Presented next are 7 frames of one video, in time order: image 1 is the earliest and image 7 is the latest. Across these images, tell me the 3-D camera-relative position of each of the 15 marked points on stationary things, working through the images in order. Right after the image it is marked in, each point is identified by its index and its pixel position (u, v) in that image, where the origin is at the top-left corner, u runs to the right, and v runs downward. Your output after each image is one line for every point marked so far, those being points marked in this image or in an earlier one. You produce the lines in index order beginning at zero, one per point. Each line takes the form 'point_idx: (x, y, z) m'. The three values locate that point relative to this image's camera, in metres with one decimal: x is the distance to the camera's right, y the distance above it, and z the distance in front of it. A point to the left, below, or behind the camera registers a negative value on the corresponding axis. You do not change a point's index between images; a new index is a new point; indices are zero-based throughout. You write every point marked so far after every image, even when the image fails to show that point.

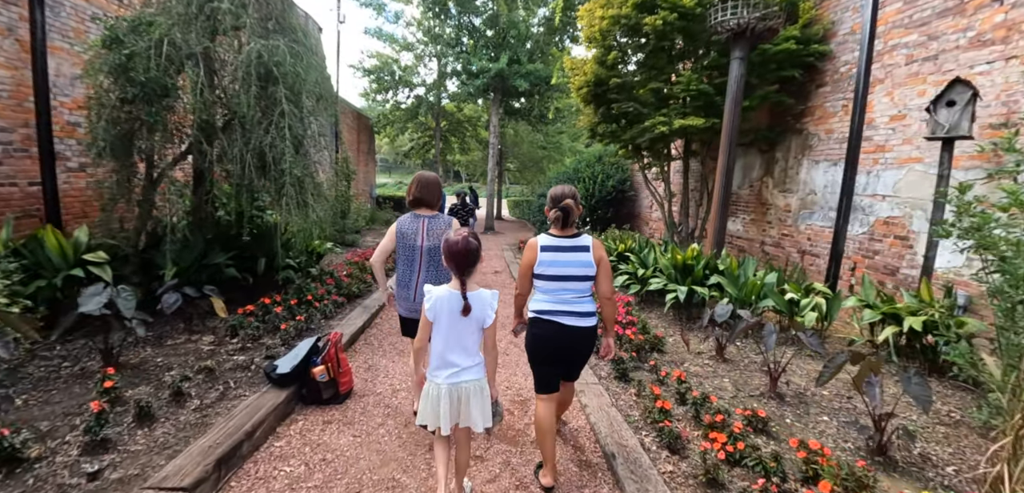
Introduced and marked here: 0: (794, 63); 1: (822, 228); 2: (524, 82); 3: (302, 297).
0: (+4.3, +2.8, +6.8) m
1: (+4.6, +0.3, +6.7) m
2: (+0.4, +5.5, +14.9) m
3: (-2.2, -0.5, +4.7) m
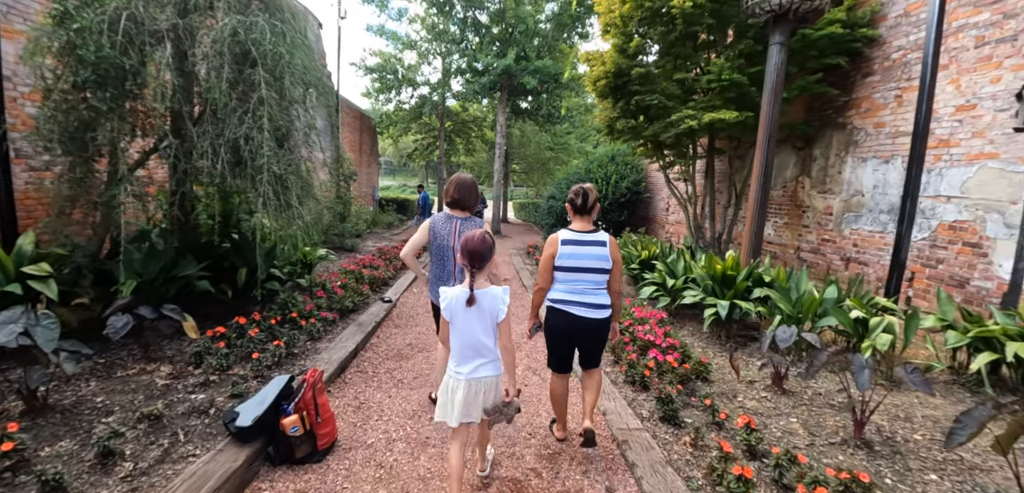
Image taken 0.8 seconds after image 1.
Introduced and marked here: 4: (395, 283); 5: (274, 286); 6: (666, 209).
0: (+4.5, +2.7, +6.2) m
1: (+4.8, +0.2, +6.0) m
2: (+0.7, +5.3, +14.3) m
3: (-2.0, -0.6, +4.0) m
4: (-1.7, -0.5, +6.5) m
5: (-2.4, -0.4, +4.5) m
6: (+3.8, +0.9, +11.2) m
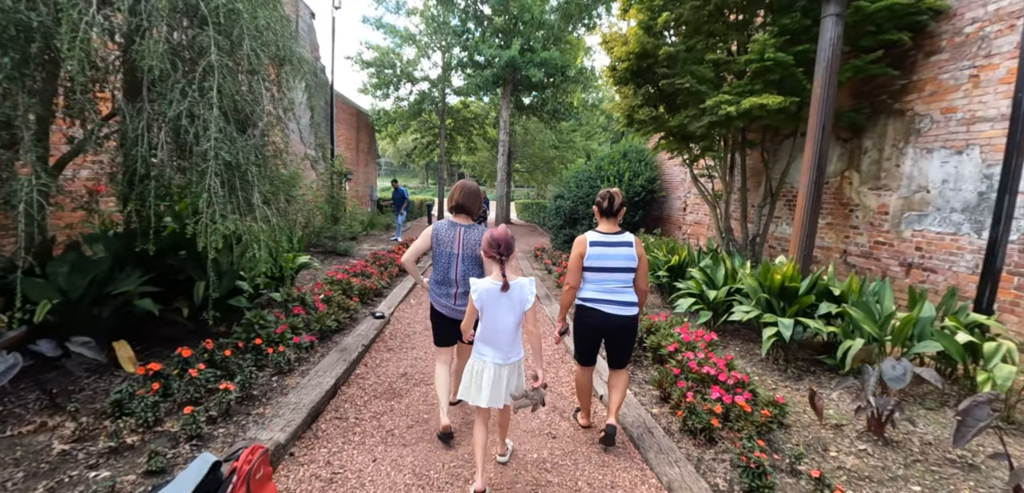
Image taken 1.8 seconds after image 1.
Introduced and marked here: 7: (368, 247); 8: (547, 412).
0: (+4.6, +2.6, +5.4) m
1: (+4.9, +0.1, +5.1) m
2: (+0.8, +5.2, +13.5) m
3: (-1.9, -0.7, +3.2) m
4: (-1.6, -0.6, +5.7) m
5: (-2.2, -0.5, +3.6) m
6: (+3.9, +0.9, +10.4) m
7: (-3.4, 0.0, +10.4) m
8: (+0.2, -1.1, +3.1) m
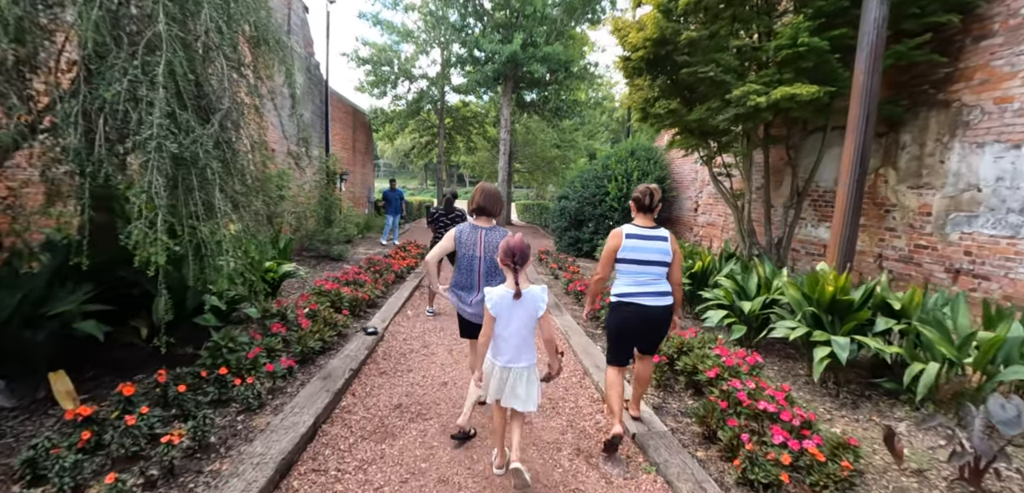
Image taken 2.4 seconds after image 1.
0: (+4.7, +2.6, +4.9) m
1: (+5.0, +0.1, +4.6) m
2: (+0.9, +5.2, +13.0) m
3: (-1.8, -0.8, +2.7) m
4: (-1.5, -0.7, +5.2) m
5: (-2.1, -0.5, +3.1) m
6: (+4.0, +0.8, +9.8) m
7: (-3.3, -0.1, +9.9) m
8: (+0.3, -1.2, +2.6) m
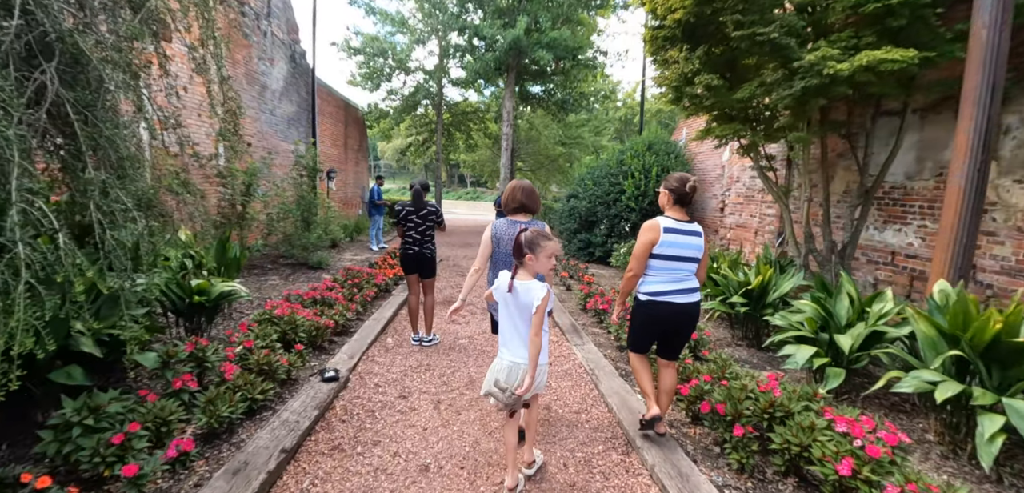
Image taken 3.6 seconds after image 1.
0: (+4.7, +2.5, +3.8) m
1: (+5.1, 0.0, +3.5) m
2: (+0.9, +5.1, +11.9) m
3: (-1.7, -0.8, +1.6) m
4: (-1.4, -0.8, +4.1) m
5: (-2.1, -0.6, +2.0) m
6: (+4.1, +0.7, +8.7) m
7: (-3.2, -0.2, +8.8) m
8: (+0.4, -1.3, +1.5) m
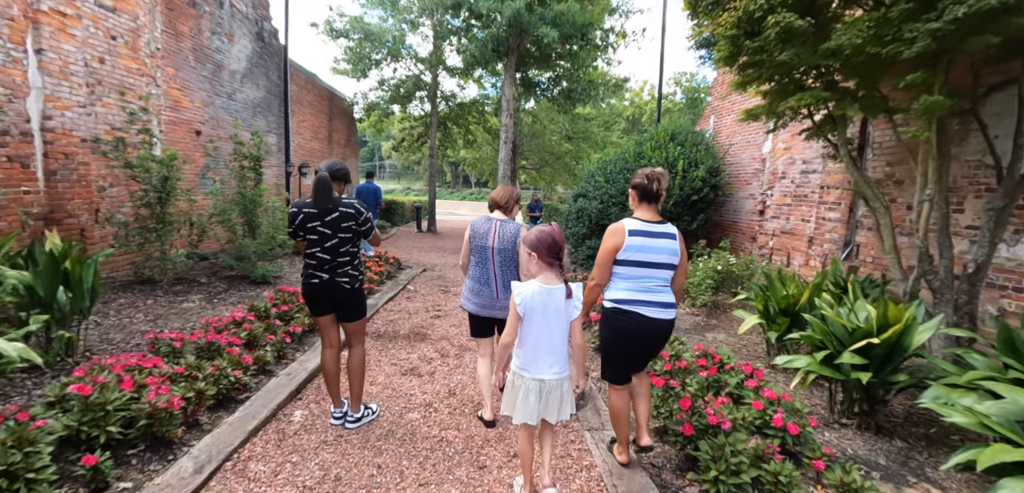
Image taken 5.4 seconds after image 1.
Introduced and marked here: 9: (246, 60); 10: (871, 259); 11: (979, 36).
0: (+4.6, +2.4, +2.2) m
1: (+4.9, -0.2, +2.0) m
2: (+0.9, +4.9, +10.4) m
3: (-1.9, -1.0, +0.2) m
4: (-1.6, -0.9, +2.6) m
5: (-2.2, -0.7, +0.6) m
6: (+4.0, +0.6, +7.2) m
7: (-3.3, -0.3, +7.4) m
8: (+0.2, -1.4, 0.0) m
9: (-5.4, +3.8, +9.1) m
10: (+4.1, -0.2, +5.2) m
11: (+2.8, +1.2, +2.7) m
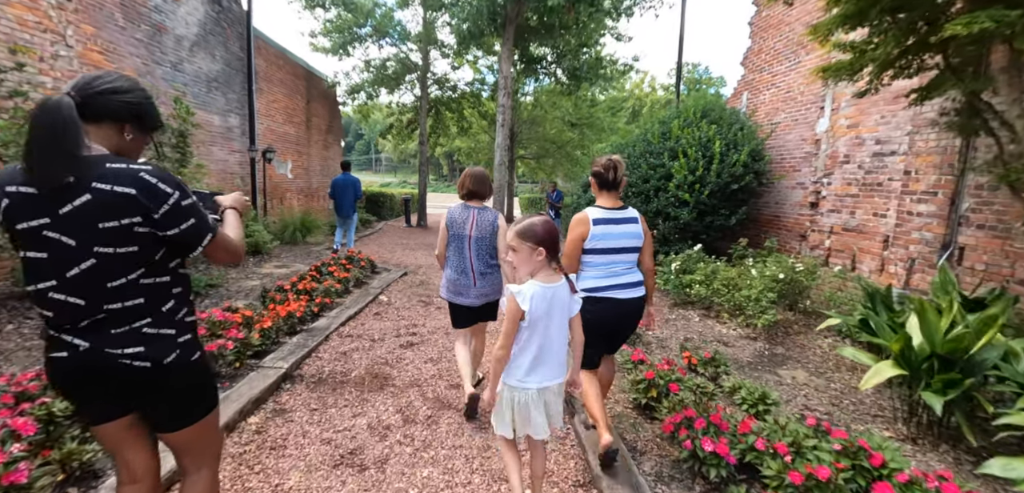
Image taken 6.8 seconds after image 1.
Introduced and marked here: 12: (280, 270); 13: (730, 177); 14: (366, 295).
0: (+4.6, +2.3, +0.9) m
1: (+4.9, -0.2, +0.7) m
2: (+0.9, +4.9, +9.1) m
3: (-1.9, -1.1, -1.1) m
4: (-1.5, -1.0, +1.3) m
5: (-2.2, -0.8, -0.7) m
6: (+4.0, +0.6, +5.9) m
7: (-3.3, -0.3, +6.1) m
8: (+0.2, -1.5, -1.3) m
9: (-5.4, +3.8, +7.7) m
10: (+4.1, -0.2, +3.9) m
11: (+2.8, +1.2, +1.4) m
12: (-3.0, -0.3, +6.0) m
13: (+2.8, +0.9, +5.9) m
14: (-1.6, -0.5, +4.9) m
